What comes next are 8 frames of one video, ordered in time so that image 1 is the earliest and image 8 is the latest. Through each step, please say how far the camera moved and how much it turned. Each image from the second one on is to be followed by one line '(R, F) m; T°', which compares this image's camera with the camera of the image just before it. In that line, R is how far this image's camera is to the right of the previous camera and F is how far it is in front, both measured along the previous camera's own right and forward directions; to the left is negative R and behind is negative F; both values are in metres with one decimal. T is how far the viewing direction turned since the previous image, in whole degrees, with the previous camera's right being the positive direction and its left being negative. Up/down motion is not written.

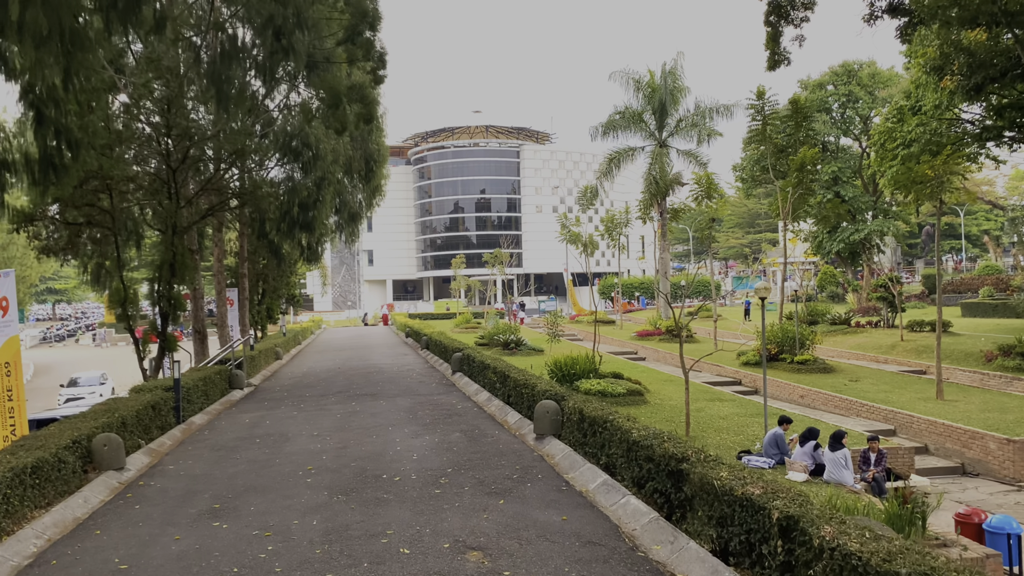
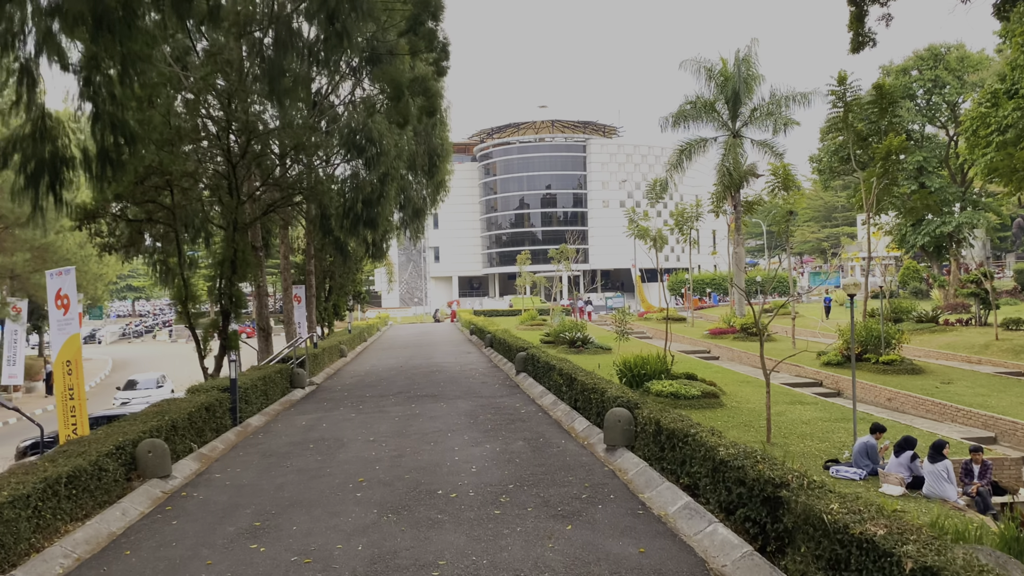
(0.0, +0.5) m; -5°
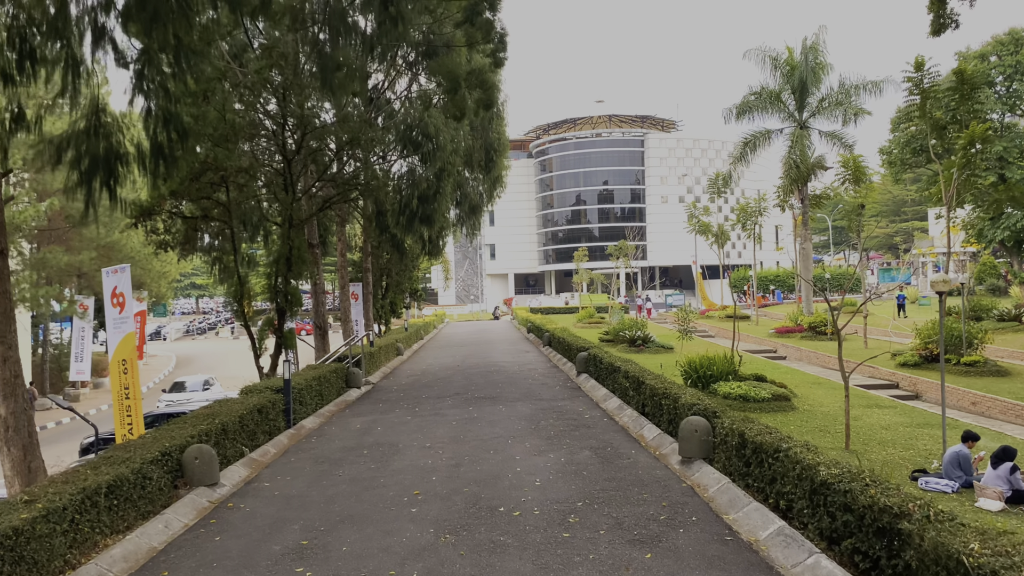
(-0.1, +0.4) m; -4°
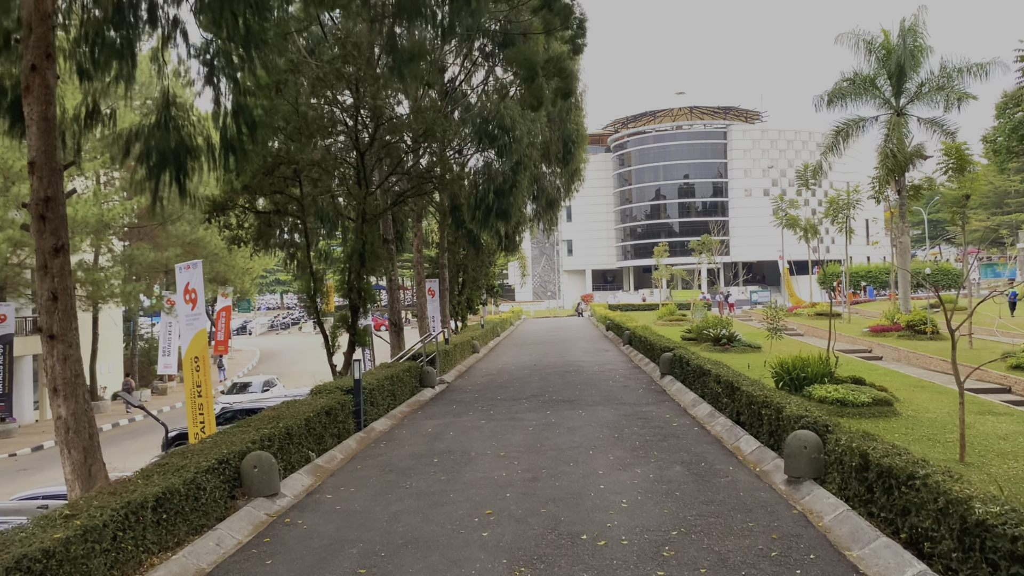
(0.0, +0.5) m; -5°
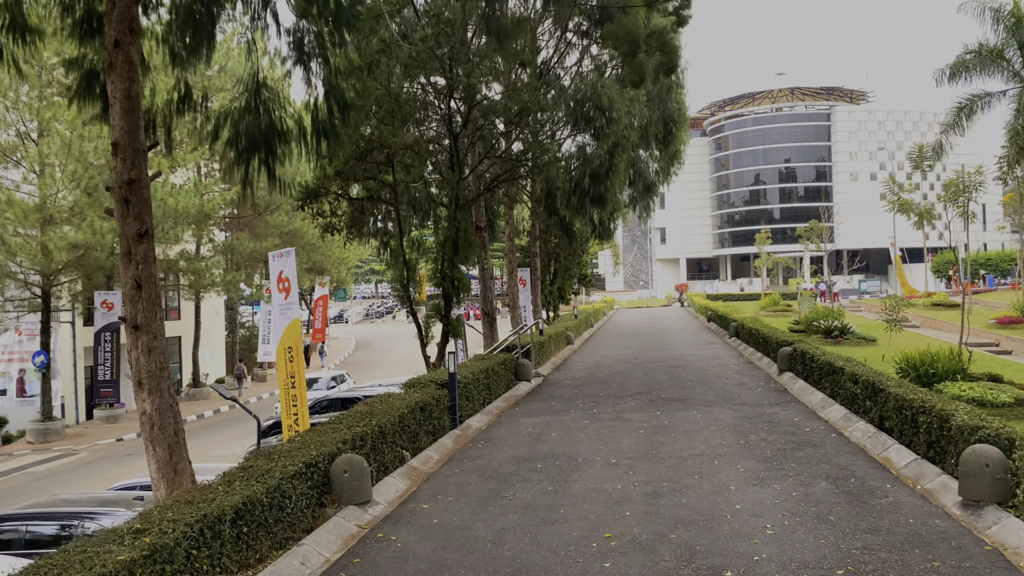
(-0.1, +0.6) m; -6°
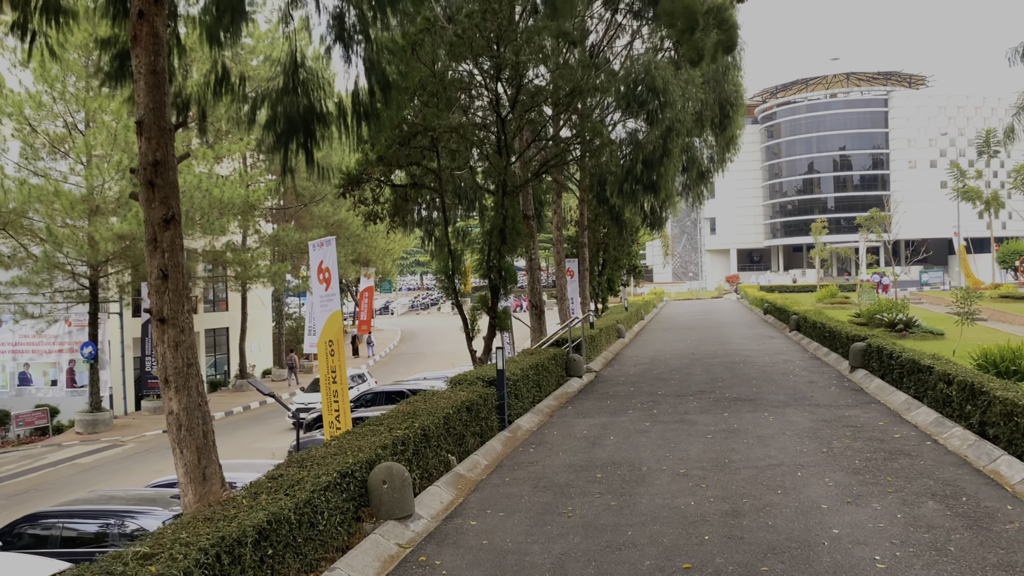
(-0.1, +0.5) m; -3°
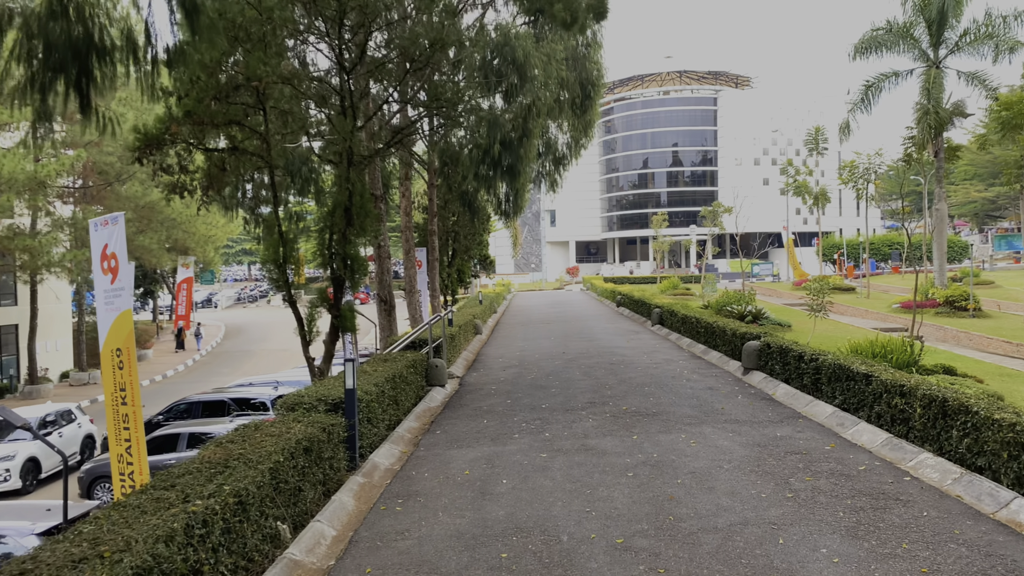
(-0.1, +1.6) m; +11°
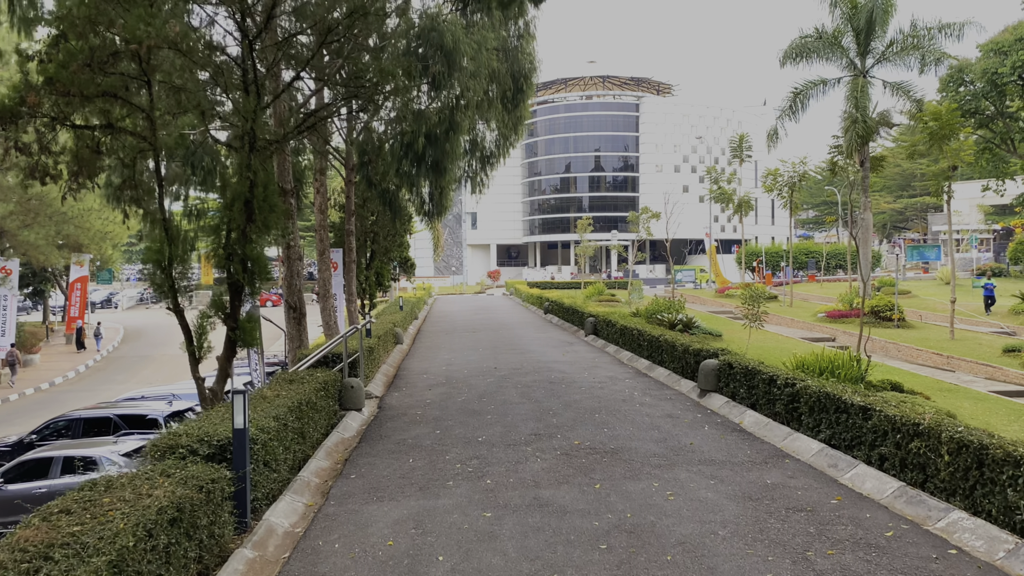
(-0.1, +1.0) m; +6°
